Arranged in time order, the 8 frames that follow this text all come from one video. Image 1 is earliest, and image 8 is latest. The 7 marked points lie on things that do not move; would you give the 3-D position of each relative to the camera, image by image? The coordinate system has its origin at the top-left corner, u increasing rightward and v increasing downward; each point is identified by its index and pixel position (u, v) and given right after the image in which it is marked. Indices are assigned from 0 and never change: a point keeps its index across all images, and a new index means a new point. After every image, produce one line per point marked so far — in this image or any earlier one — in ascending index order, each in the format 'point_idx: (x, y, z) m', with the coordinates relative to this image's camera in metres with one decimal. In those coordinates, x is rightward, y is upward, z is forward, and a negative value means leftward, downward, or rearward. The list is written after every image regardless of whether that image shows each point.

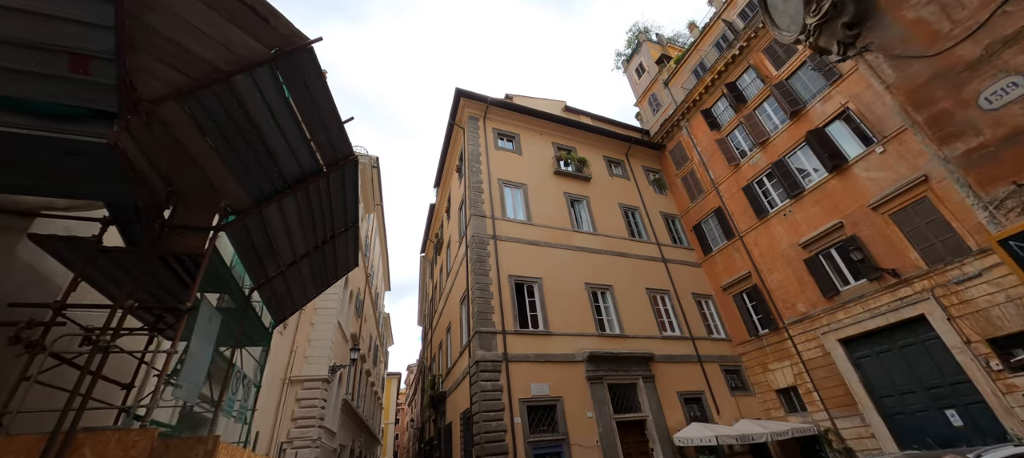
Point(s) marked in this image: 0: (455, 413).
0: (-1.8, -5.9, +12.3) m
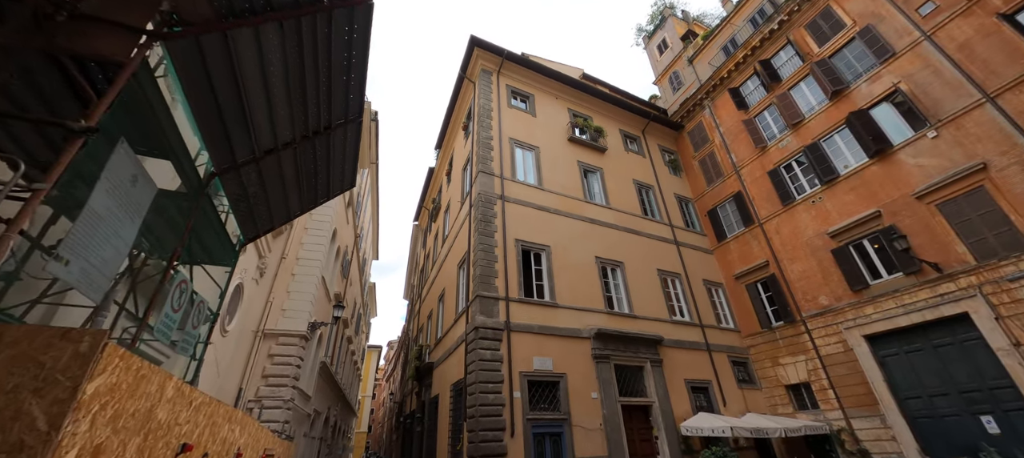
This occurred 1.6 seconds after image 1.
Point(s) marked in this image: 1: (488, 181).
0: (-2.0, -4.6, +11.3) m
1: (-0.7, +1.5, +11.8) m
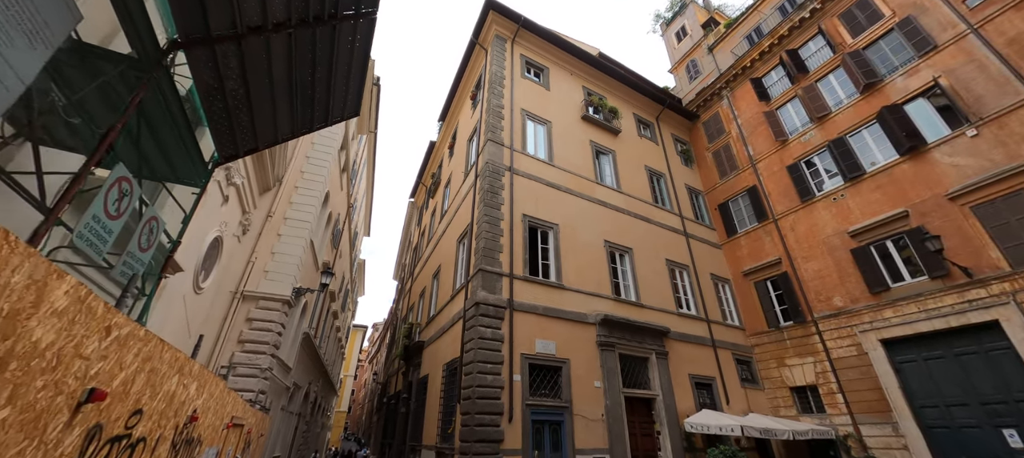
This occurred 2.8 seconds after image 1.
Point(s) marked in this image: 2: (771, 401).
0: (-2.1, -3.7, +10.6) m
1: (-0.4, +2.2, +11.0) m
2: (+8.2, -5.5, +12.1) m
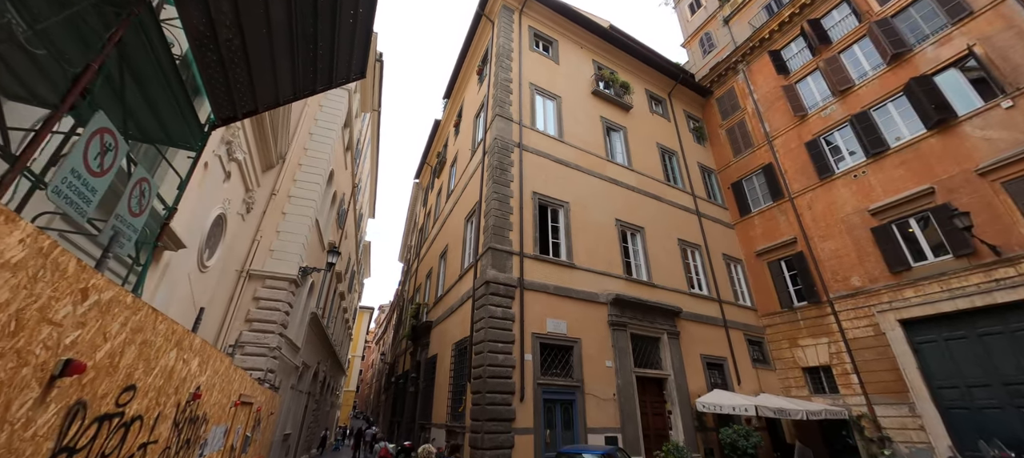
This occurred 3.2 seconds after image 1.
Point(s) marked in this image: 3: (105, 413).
0: (-1.8, -3.2, +10.5) m
1: (-0.2, +2.9, +10.7) m
2: (+8.5, -4.8, +12.0) m
3: (-1.7, -0.8, +1.6) m
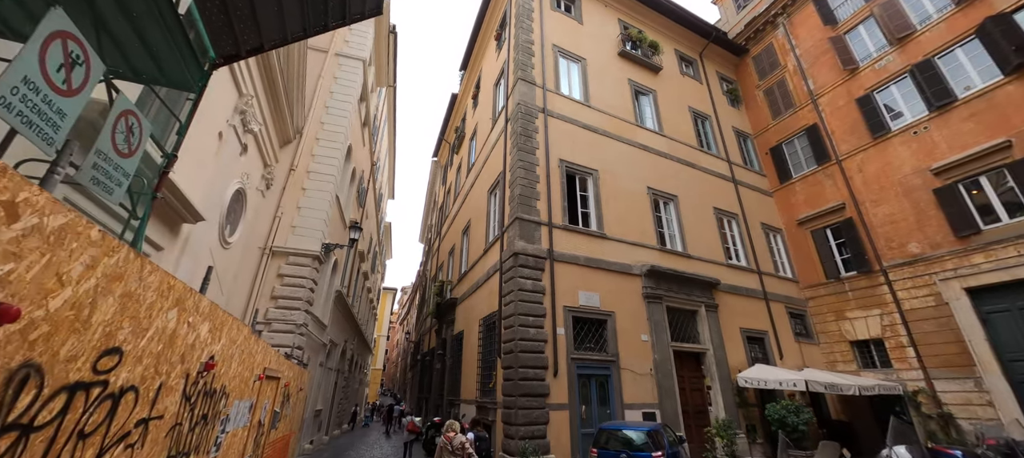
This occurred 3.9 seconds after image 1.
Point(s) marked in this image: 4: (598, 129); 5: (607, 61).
0: (-1.1, -2.4, +10.2) m
1: (+0.4, +3.6, +10.0) m
2: (+9.3, -3.8, +11.3) m
3: (-1.4, -0.5, +1.3) m
4: (+2.4, +2.8, +10.6) m
5: (+3.1, +5.4, +12.3) m
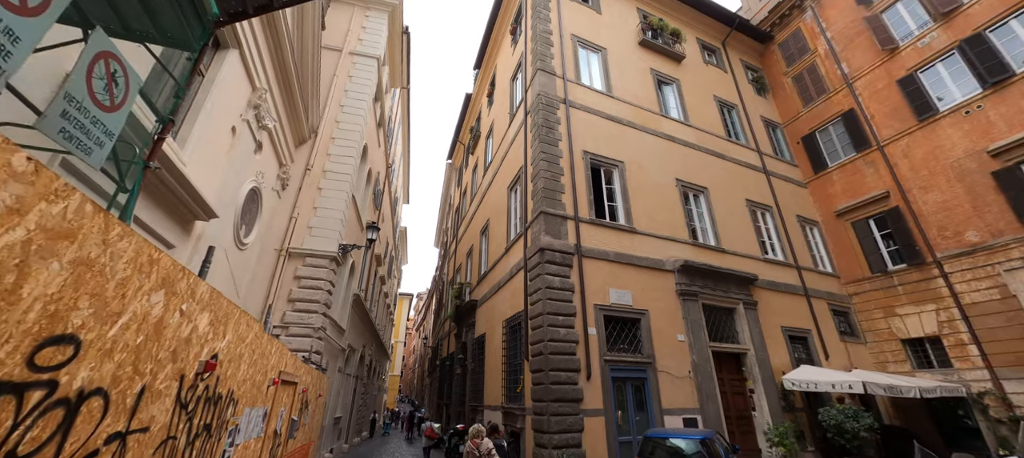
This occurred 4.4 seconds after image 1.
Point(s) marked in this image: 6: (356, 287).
0: (-0.5, -2.4, +9.8) m
1: (+0.9, +3.7, +9.6) m
2: (+10.0, -3.5, +10.5) m
3: (-1.2, -0.3, +0.9) m
4: (+2.9, +2.9, +10.1) m
5: (+3.6, +5.5, +11.8) m
6: (-4.6, -1.7, +11.4) m
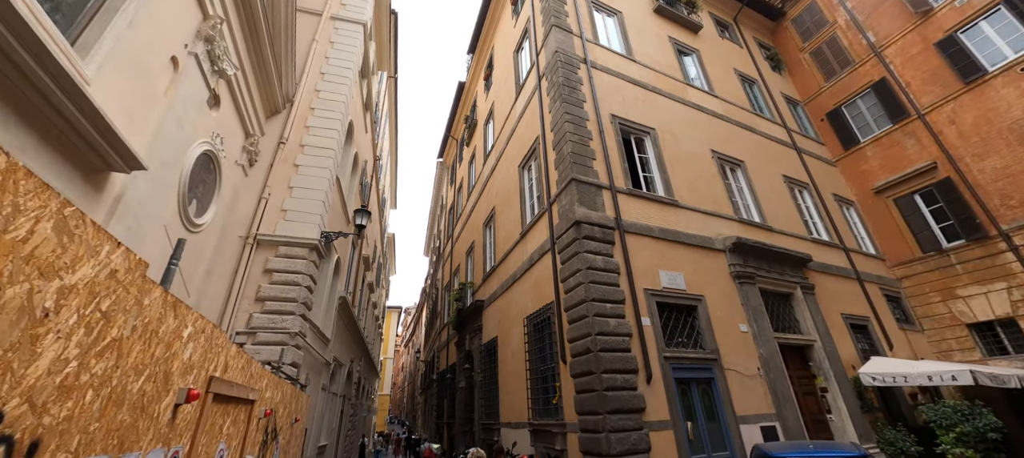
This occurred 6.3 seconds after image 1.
0: (-0.1, -2.0, +8.2) m
1: (+1.1, +4.1, +8.3) m
2: (+10.4, -2.8, +9.4) m
3: (-0.5, +0.3, -0.6) m
4: (+3.1, +3.4, +8.9) m
5: (+3.7, +5.9, +10.7) m
6: (-4.3, -1.5, +9.7) m
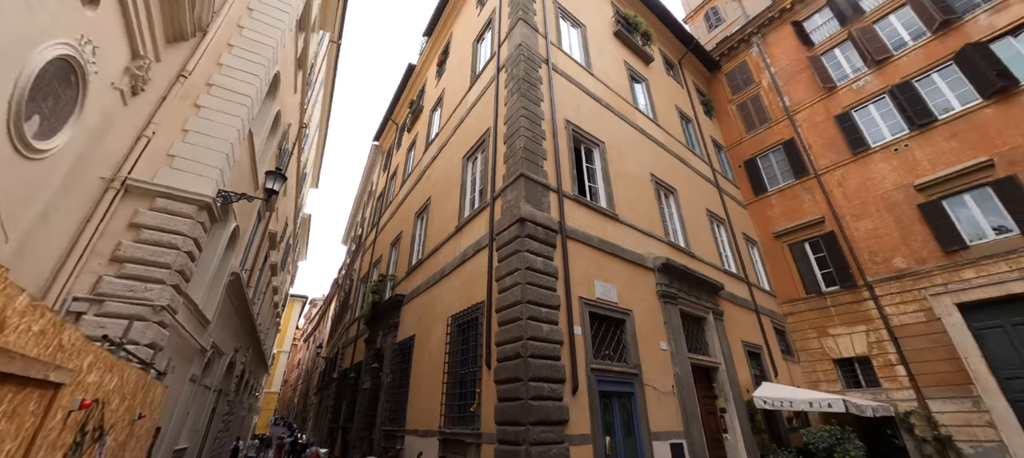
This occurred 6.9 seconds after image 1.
0: (-1.6, -1.8, +7.6) m
1: (+0.4, +4.1, +8.1) m
2: (+8.2, -4.1, +10.6) m
3: (-0.1, +0.6, -1.1) m
4: (+2.1, +3.1, +9.0) m
5: (+2.6, +5.5, +10.9) m
6: (-6.0, -0.8, +8.3) m
